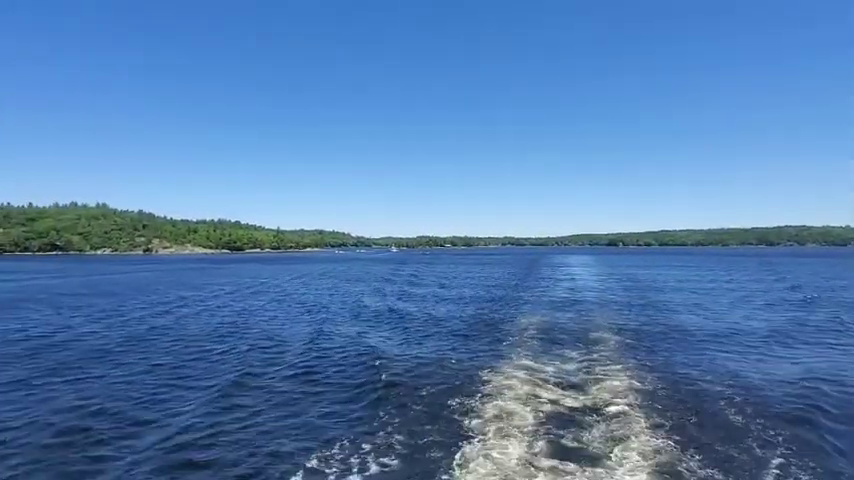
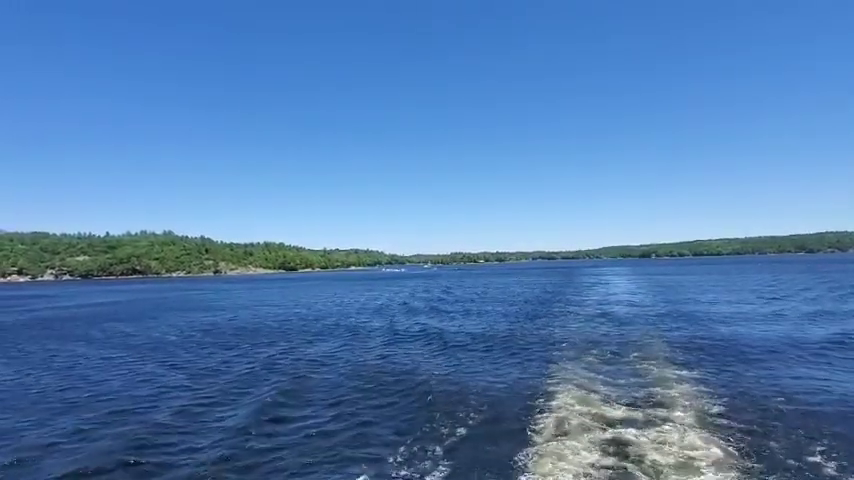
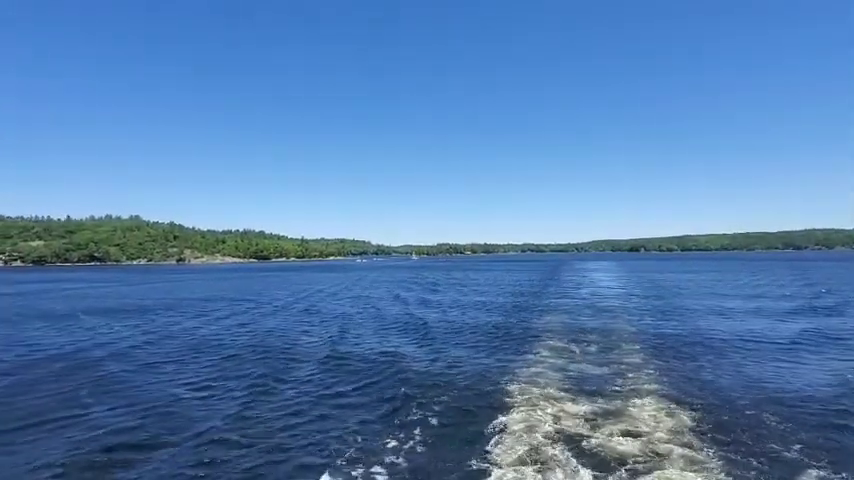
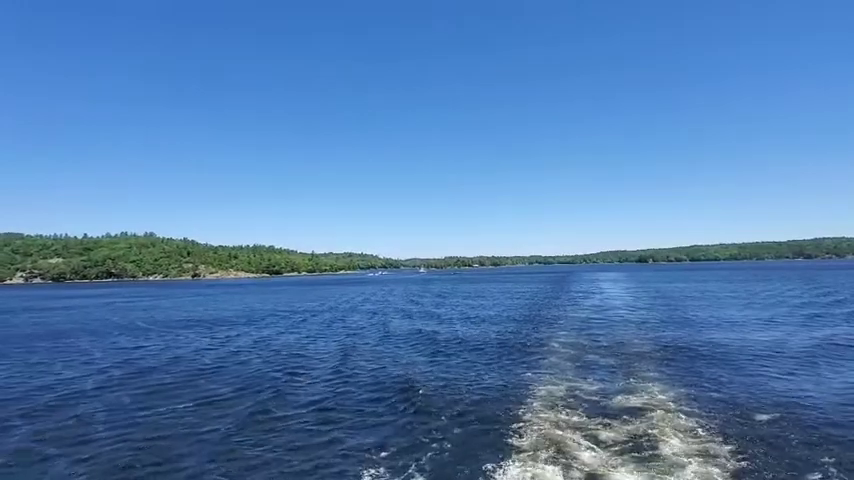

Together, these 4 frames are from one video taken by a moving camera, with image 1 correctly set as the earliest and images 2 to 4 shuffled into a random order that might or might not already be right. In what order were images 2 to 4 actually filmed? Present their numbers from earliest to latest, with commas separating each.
3, 4, 2
